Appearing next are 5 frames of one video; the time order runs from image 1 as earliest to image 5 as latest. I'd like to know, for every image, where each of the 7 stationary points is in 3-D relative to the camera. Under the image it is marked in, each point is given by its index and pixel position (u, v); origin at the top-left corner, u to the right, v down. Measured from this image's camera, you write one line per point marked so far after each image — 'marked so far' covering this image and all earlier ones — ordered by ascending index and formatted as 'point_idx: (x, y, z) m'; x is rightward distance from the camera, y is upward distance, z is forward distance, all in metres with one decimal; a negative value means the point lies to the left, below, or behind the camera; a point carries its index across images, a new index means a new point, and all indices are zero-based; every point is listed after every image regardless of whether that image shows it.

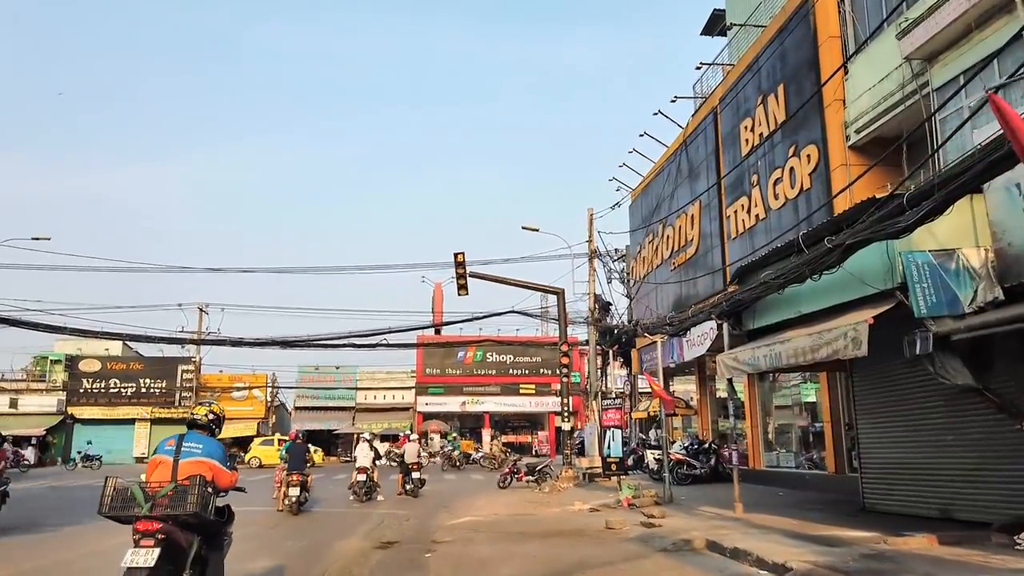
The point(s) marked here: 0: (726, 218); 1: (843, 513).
0: (+5.2, +1.7, +18.5) m
1: (+5.1, -3.5, +11.8) m
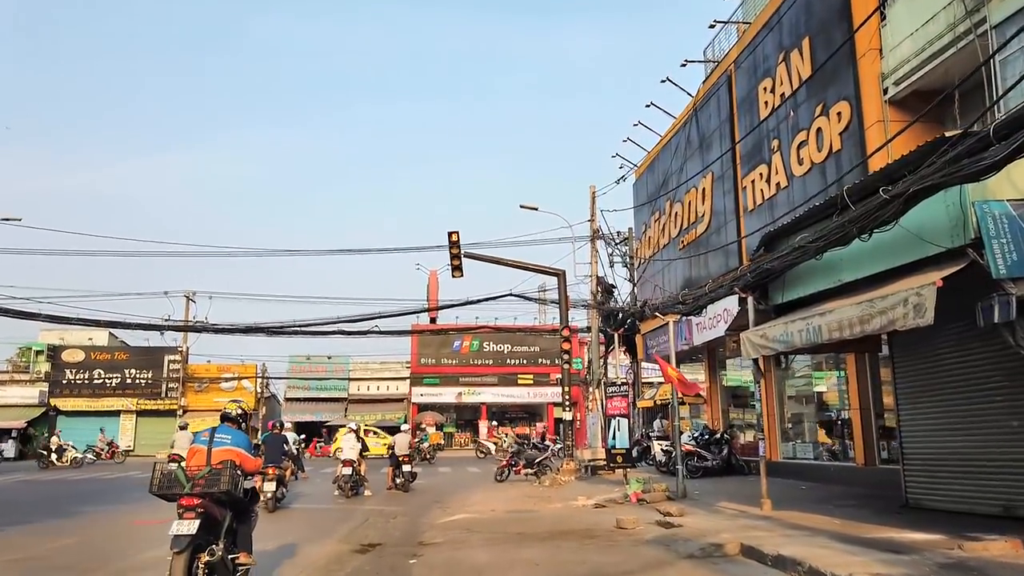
0: (+5.1, +2.2, +17.1) m
1: (+5.1, -3.0, +10.4) m
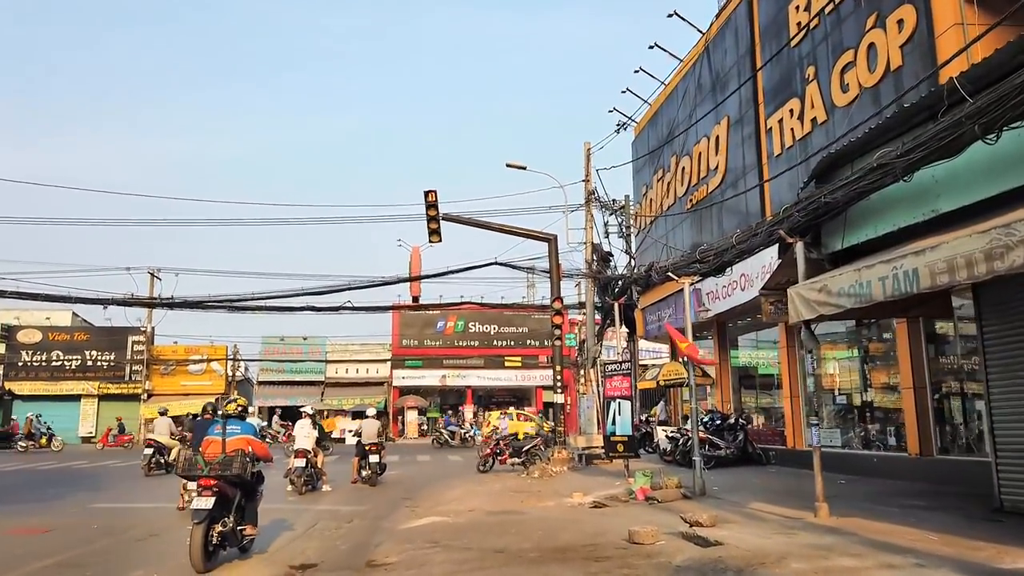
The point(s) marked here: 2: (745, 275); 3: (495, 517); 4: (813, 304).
0: (+4.8, +3.0, +14.6) m
1: (+4.9, -2.4, +8.0) m
2: (+4.6, +0.3, +15.3) m
3: (-0.2, -3.2, +10.8) m
4: (+3.2, -0.1, +8.1) m
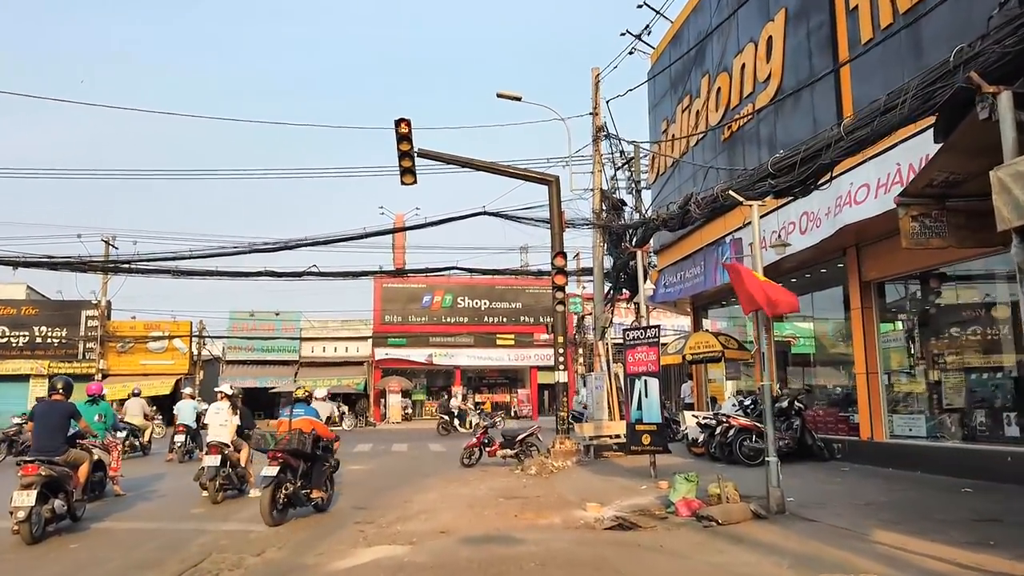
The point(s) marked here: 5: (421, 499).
0: (+4.7, +3.8, +10.8) m
1: (+4.8, -1.7, +4.4) m
2: (+4.5, +1.1, +11.6) m
3: (-0.3, -2.4, +7.1) m
4: (+3.1, +0.6, +4.4) m
5: (-1.3, -3.1, +11.1) m
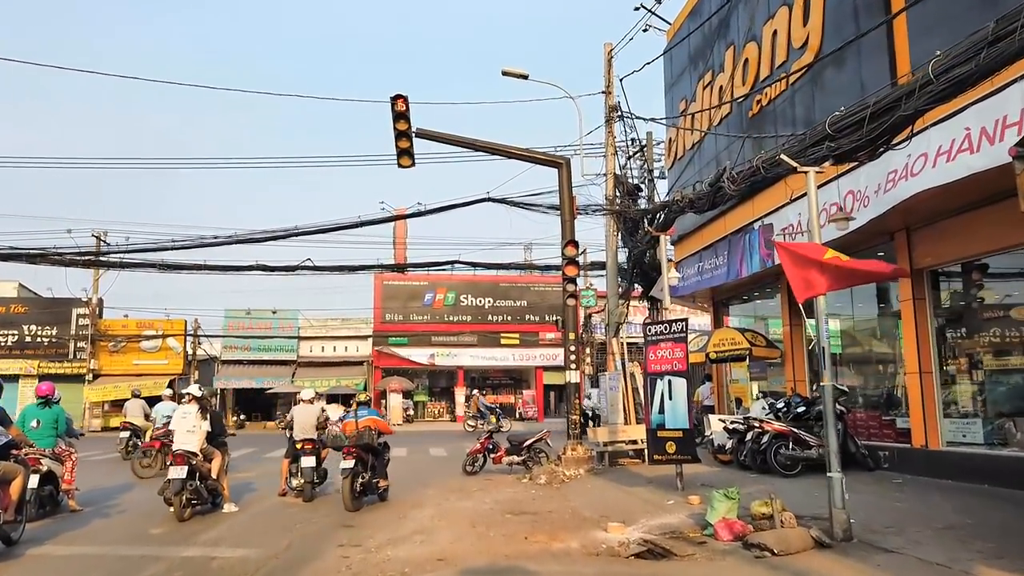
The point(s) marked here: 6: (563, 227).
0: (+4.8, +4.0, +9.5) m
1: (+4.9, -1.5, +3.0) m
2: (+4.6, +1.3, +10.3) m
3: (-0.2, -2.3, +5.8) m
4: (+3.2, +0.8, +3.0) m
5: (-1.2, -2.9, +9.8) m
6: (+1.0, +1.2, +14.4) m
